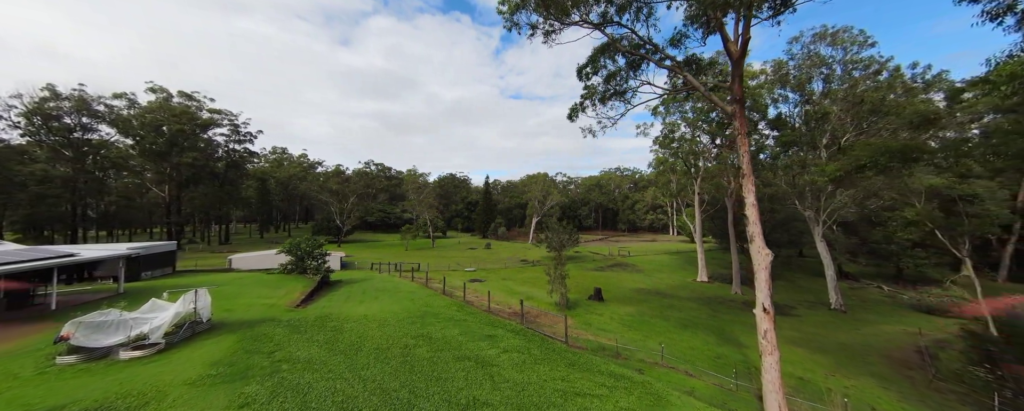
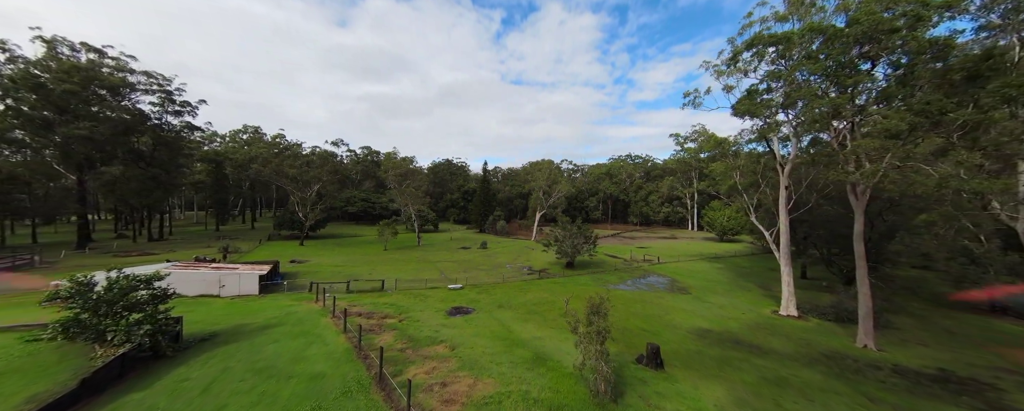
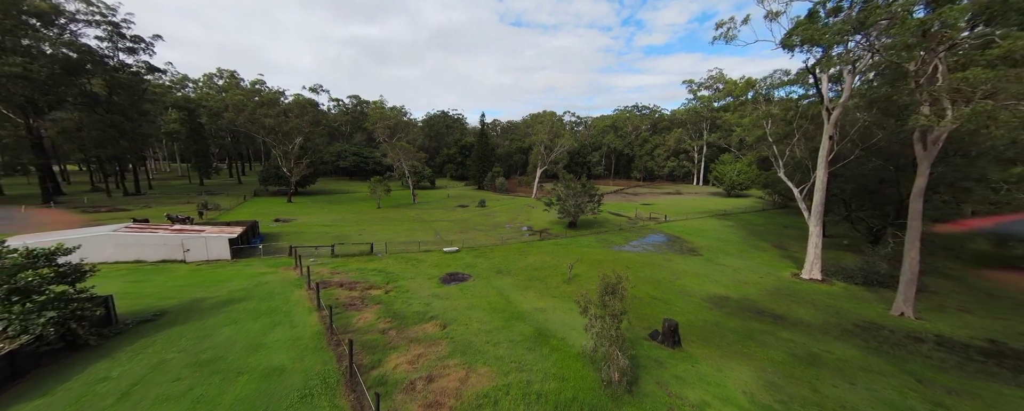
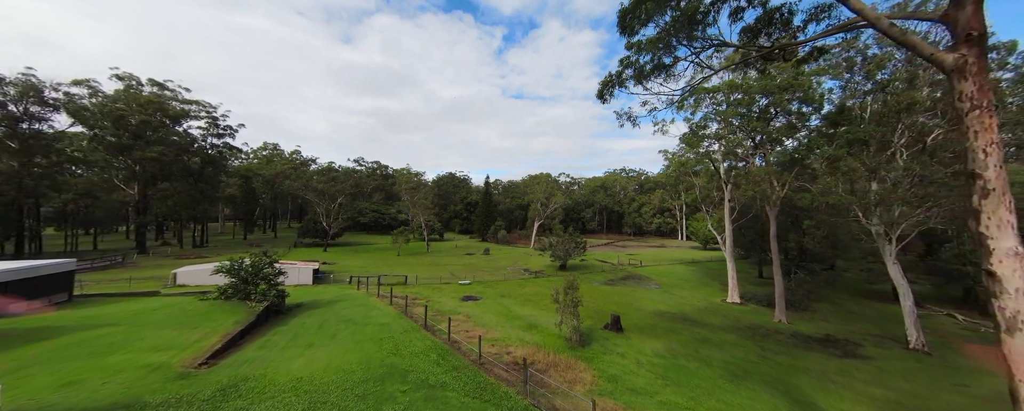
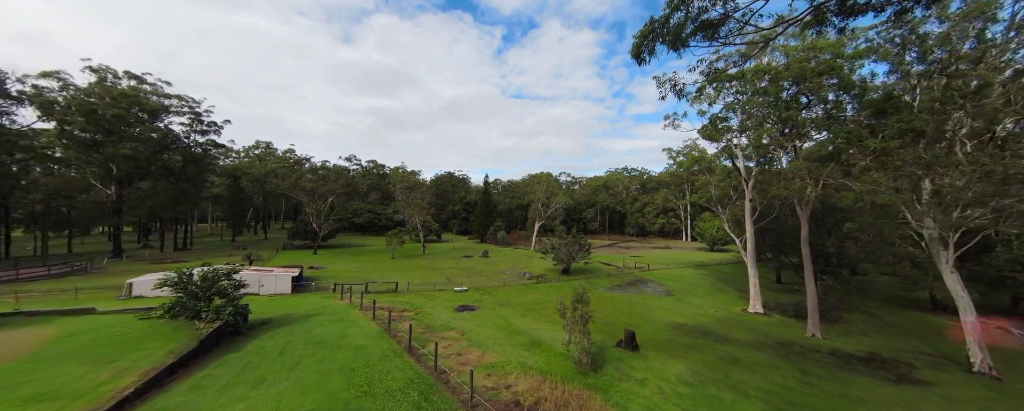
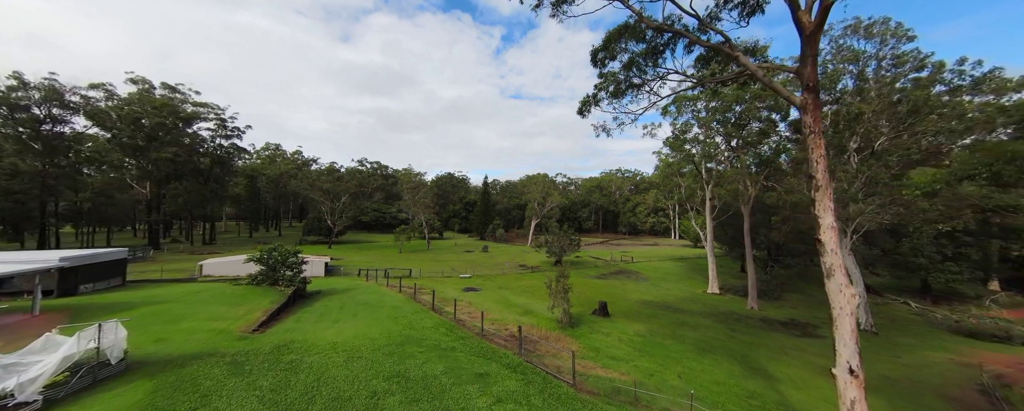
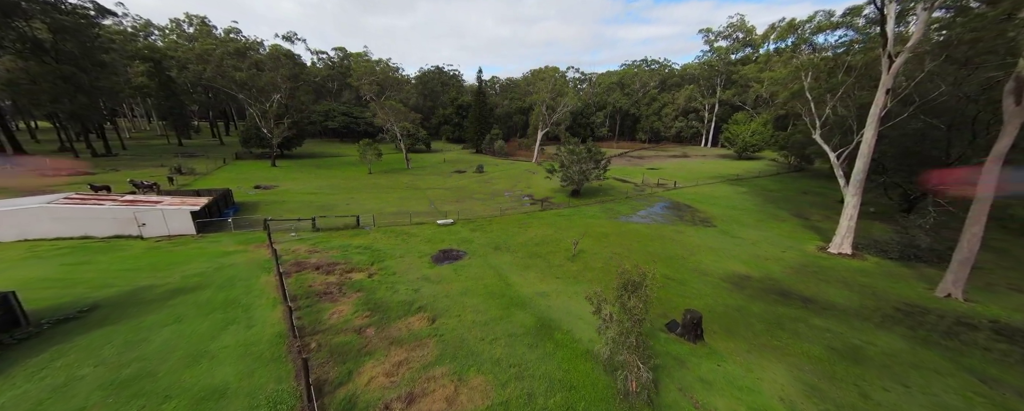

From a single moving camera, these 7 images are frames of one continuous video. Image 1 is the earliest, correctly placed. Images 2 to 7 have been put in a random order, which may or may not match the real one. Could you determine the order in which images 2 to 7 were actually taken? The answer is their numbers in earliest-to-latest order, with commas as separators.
6, 4, 5, 2, 3, 7
